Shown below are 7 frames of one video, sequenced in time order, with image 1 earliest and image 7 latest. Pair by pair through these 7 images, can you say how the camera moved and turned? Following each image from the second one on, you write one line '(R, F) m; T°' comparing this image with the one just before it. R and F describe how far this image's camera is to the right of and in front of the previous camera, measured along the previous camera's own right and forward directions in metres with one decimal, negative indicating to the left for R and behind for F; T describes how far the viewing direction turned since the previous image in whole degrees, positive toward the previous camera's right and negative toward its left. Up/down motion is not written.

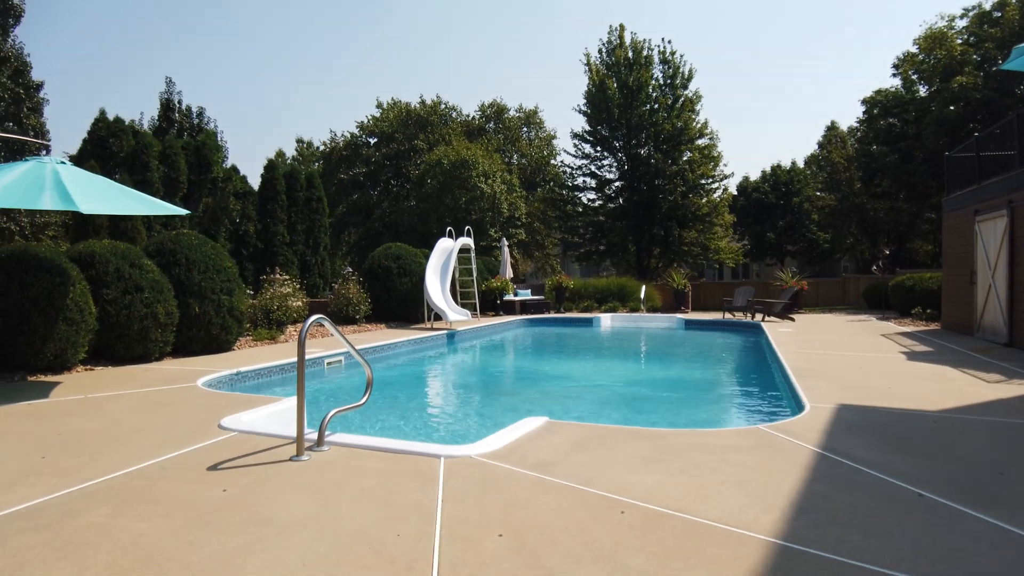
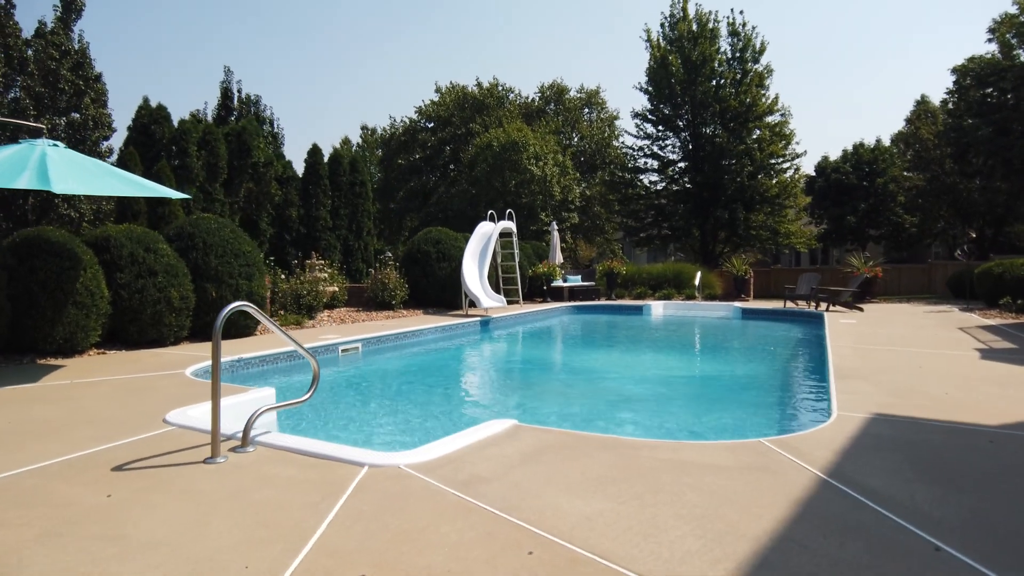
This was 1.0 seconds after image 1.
(+0.6, +0.6) m; -6°
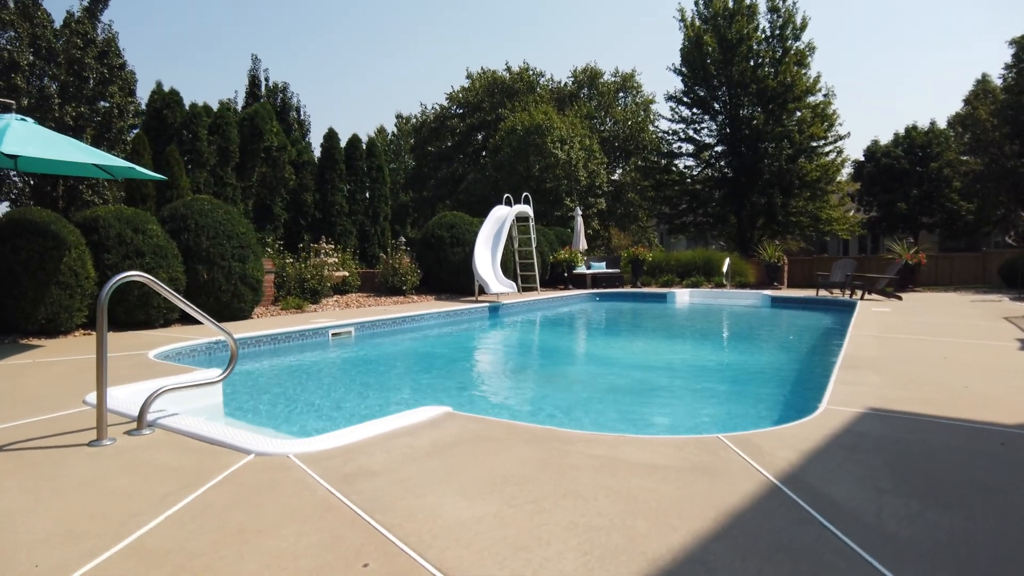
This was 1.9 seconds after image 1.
(+0.6, +0.4) m; -4°
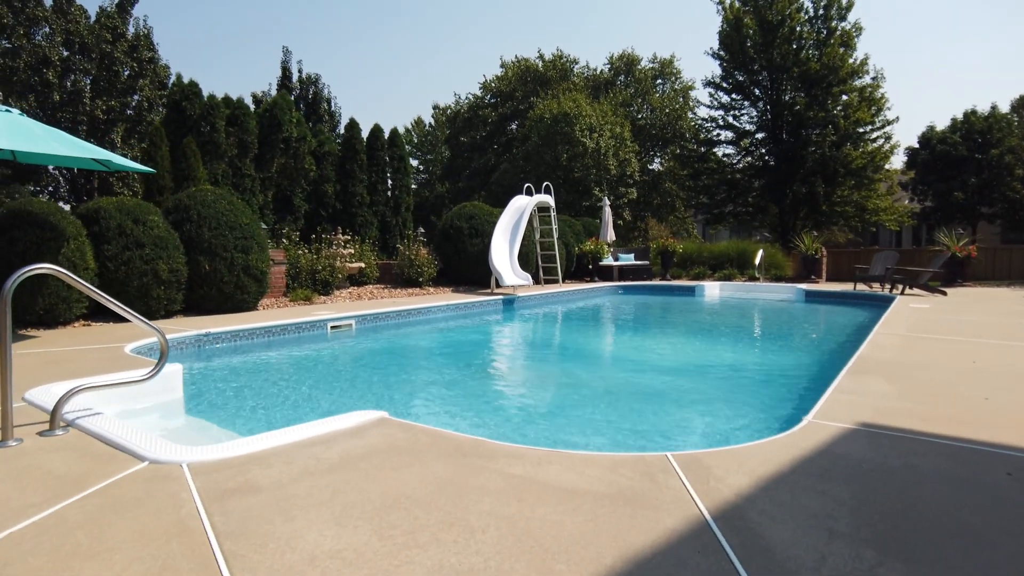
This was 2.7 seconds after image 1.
(+0.5, +0.3) m; -4°
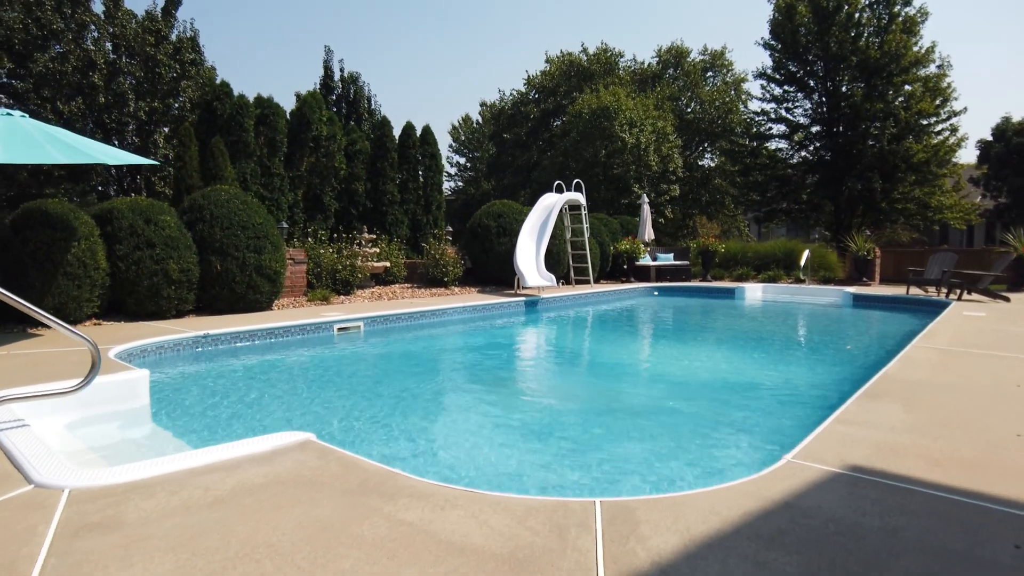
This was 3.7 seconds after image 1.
(+0.5, +0.4) m; -5°
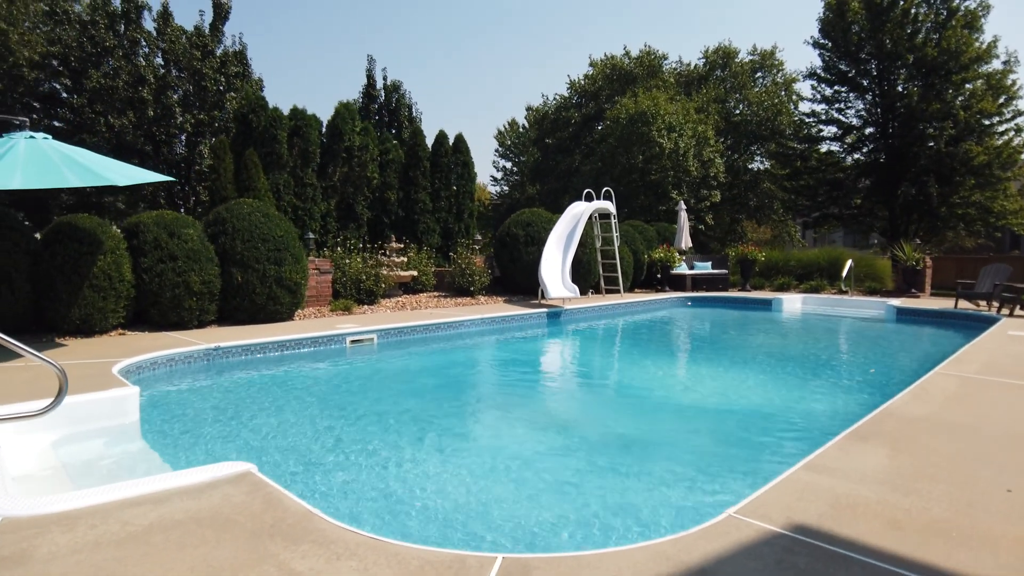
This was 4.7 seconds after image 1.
(+0.5, +0.1) m; -5°
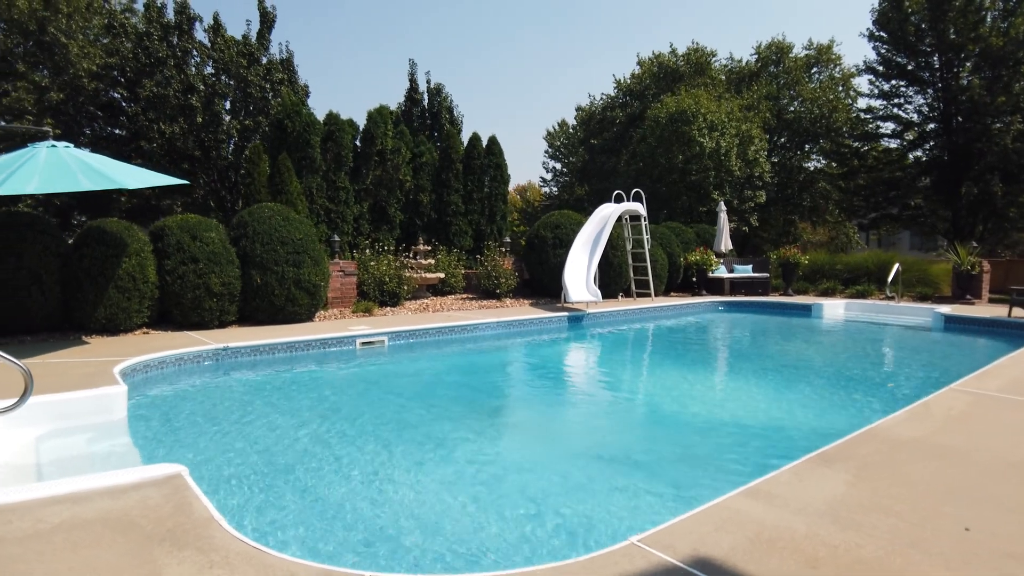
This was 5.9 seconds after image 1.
(+0.6, +0.1) m; -5°
